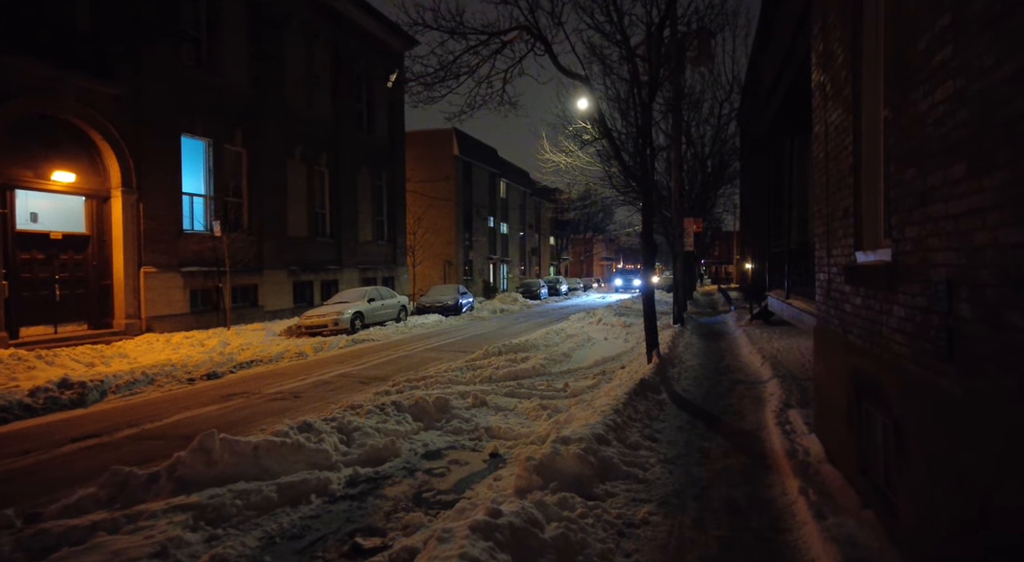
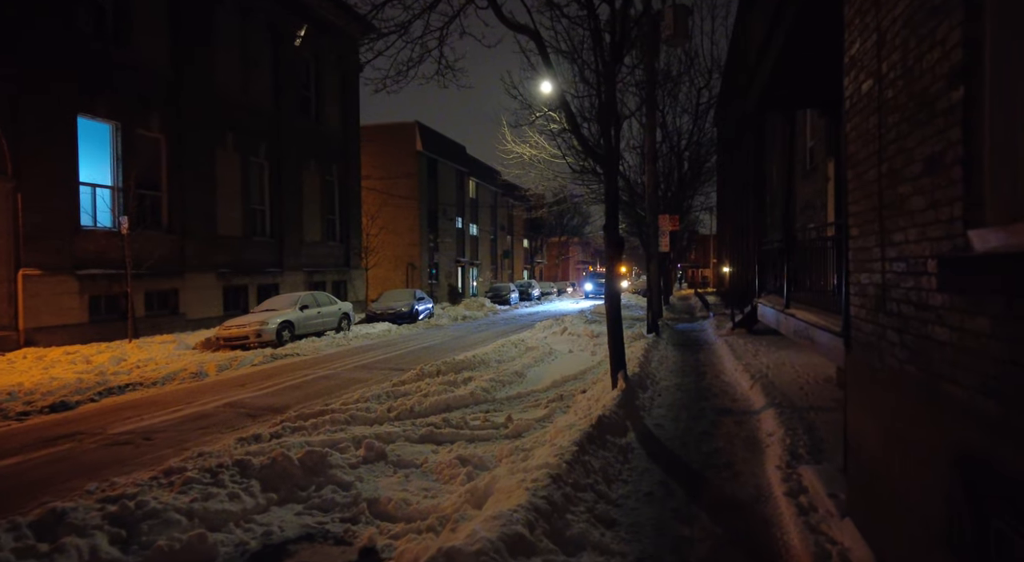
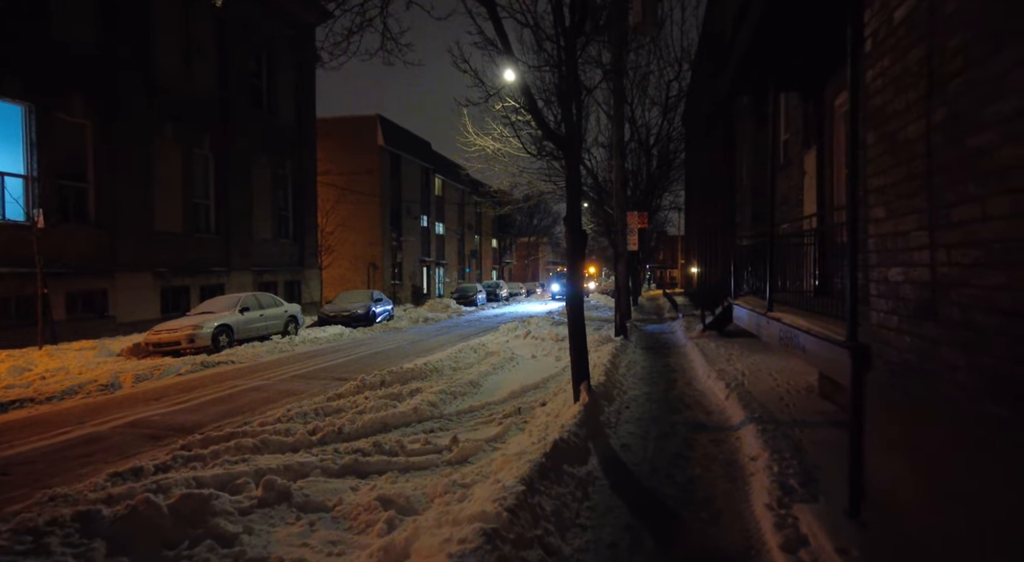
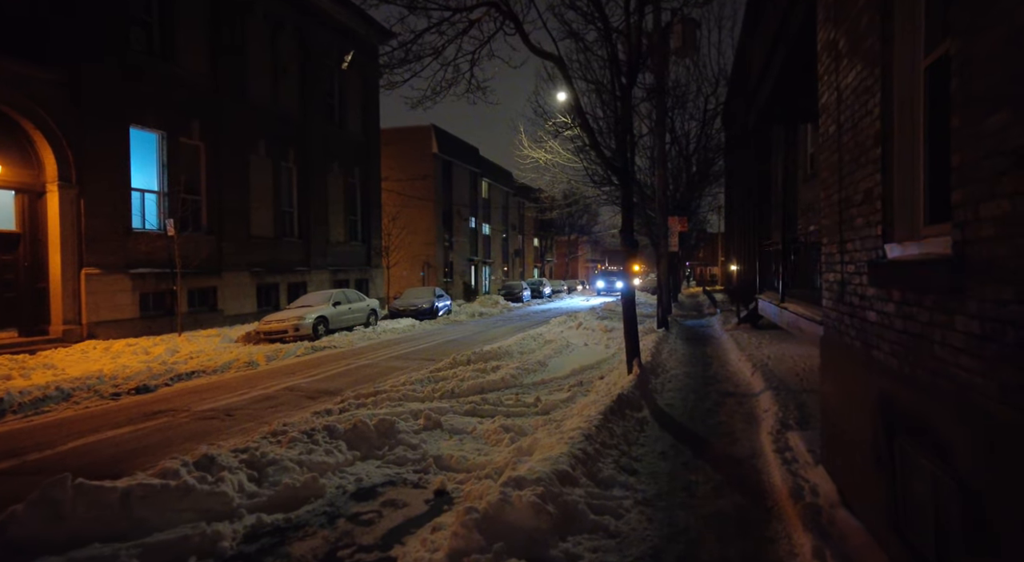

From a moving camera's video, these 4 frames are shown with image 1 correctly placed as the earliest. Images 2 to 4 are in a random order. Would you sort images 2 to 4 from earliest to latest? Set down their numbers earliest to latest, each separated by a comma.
4, 2, 3
